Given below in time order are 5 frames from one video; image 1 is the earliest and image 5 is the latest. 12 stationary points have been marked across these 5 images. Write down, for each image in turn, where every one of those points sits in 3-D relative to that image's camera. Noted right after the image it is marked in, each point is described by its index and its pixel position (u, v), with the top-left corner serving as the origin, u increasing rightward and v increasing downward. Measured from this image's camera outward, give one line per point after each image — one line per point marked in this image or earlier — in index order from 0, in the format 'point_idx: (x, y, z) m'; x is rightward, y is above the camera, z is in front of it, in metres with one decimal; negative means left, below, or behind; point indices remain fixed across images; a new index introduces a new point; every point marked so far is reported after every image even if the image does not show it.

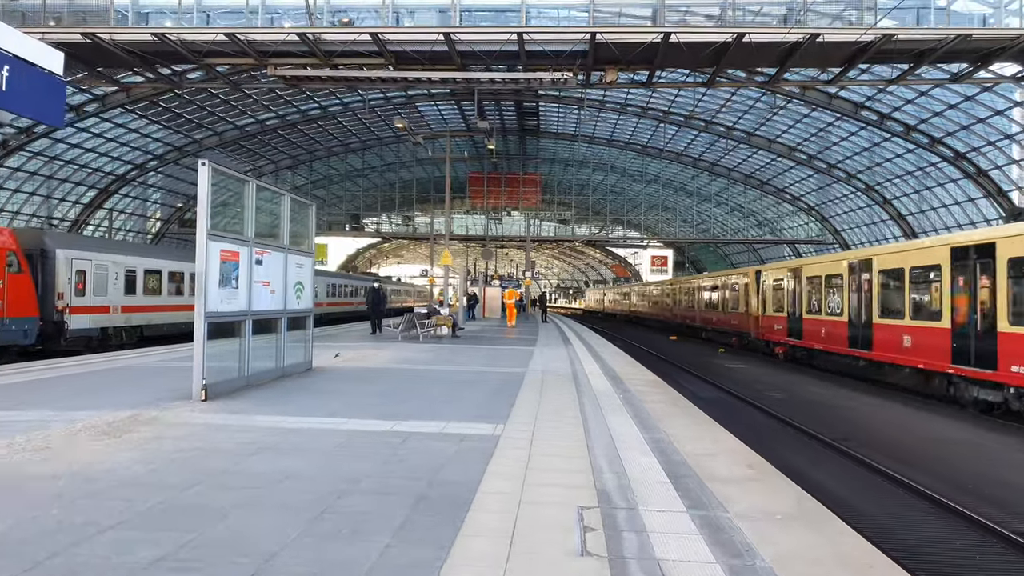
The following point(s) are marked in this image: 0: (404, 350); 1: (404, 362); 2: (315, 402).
0: (-2.8, -1.6, +18.0) m
1: (-2.3, -1.5, +14.4) m
2: (-2.5, -1.5, +8.8) m
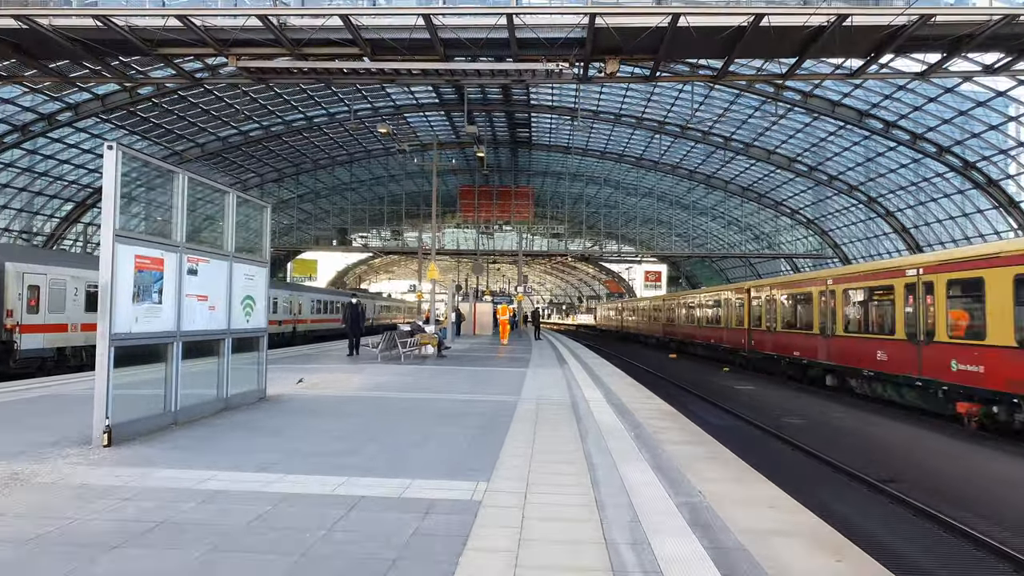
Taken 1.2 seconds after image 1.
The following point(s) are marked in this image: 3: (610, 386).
0: (-3.1, -1.9, +16.2) m
1: (-2.5, -1.8, +12.6) m
2: (-2.6, -1.6, +7.0) m
3: (+2.1, -2.1, +15.2) m
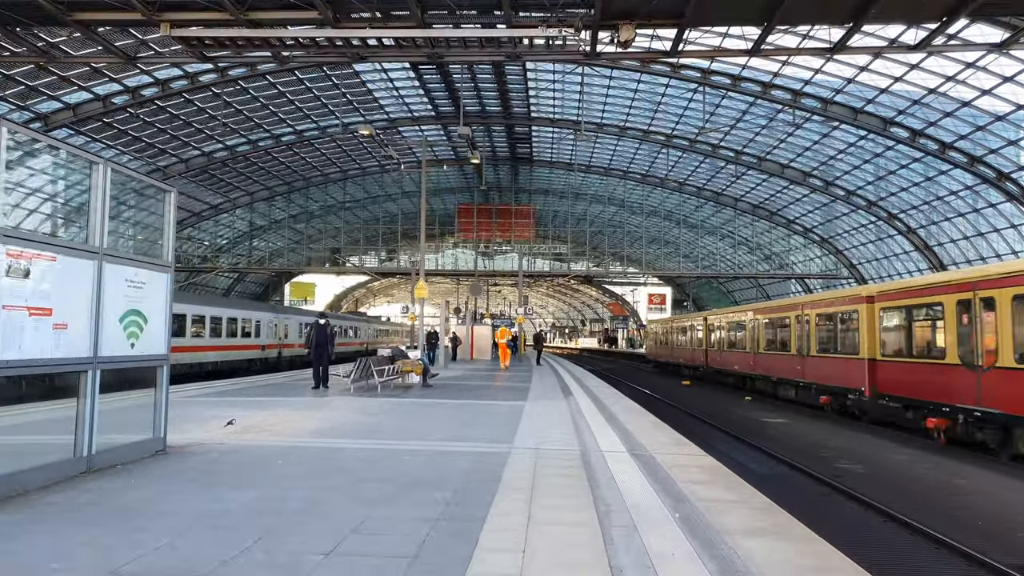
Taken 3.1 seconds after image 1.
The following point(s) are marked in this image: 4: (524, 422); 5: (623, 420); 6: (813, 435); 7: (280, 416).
0: (-3.2, -2.3, +13.4) m
1: (-2.6, -2.0, +9.8) m
2: (-2.8, -1.6, +4.3) m
3: (+2.0, -2.4, +12.4) m
4: (+0.2, -2.3, +12.2) m
5: (+2.1, -2.4, +13.0) m
6: (+7.2, -3.5, +16.5) m
7: (-3.8, -2.1, +11.4) m
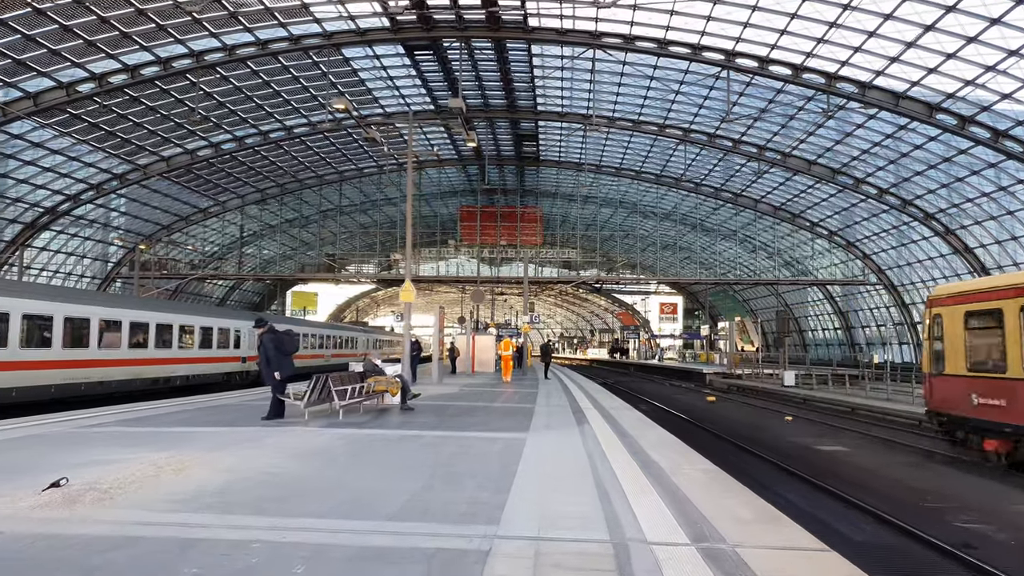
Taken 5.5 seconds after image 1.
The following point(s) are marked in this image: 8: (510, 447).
0: (-3.2, -2.2, +9.9) m
1: (-2.7, -1.9, +6.3) m
2: (-2.9, -1.4, +0.8) m
3: (+1.9, -2.3, +8.8) m
4: (+0.1, -2.2, +8.7) m
5: (+2.0, -2.3, +9.5) m
6: (+7.2, -3.5, +12.9) m
7: (-3.8, -2.0, +7.9) m
8: (0.0, -2.4, +10.3) m
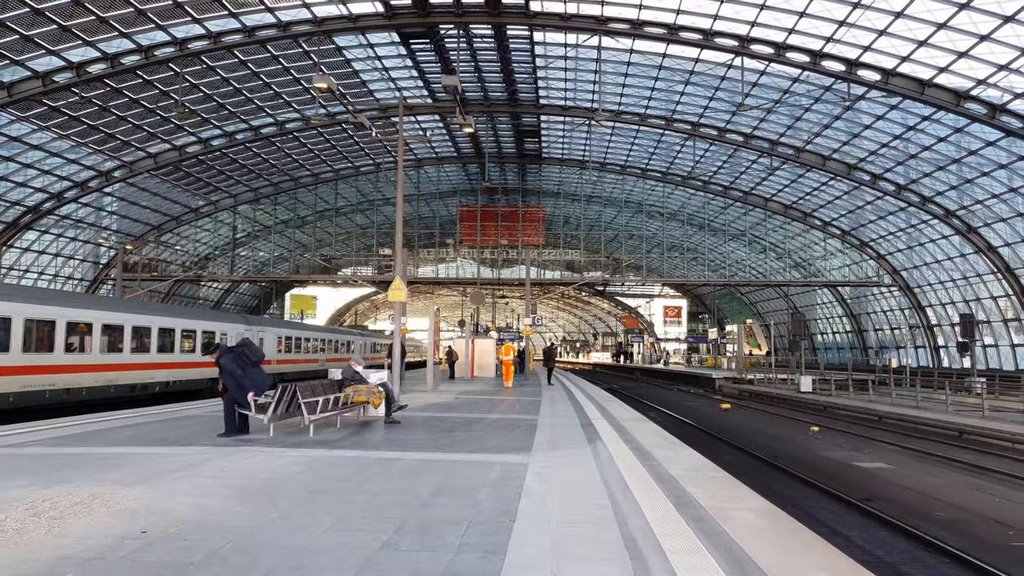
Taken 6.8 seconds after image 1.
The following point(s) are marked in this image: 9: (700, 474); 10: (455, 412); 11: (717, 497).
0: (-3.2, -2.1, +8.0) m
1: (-2.7, -1.8, +4.4) m
2: (-3.0, -1.3, -1.1) m
3: (+1.9, -2.2, +7.0) m
4: (+0.1, -2.1, +6.8) m
5: (+2.0, -2.2, +7.6) m
6: (+7.2, -3.4, +11.0) m
7: (-3.9, -1.9, +6.1) m
8: (0.0, -2.3, +8.4) m
9: (+2.3, -2.3, +8.5) m
10: (-1.3, -2.8, +15.9) m
11: (+2.2, -2.2, +7.3) m
